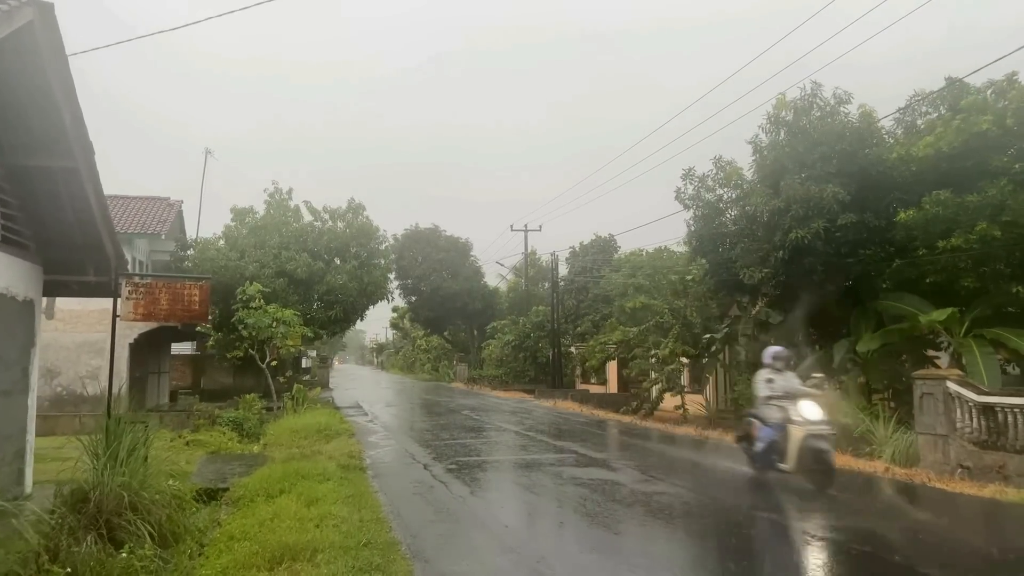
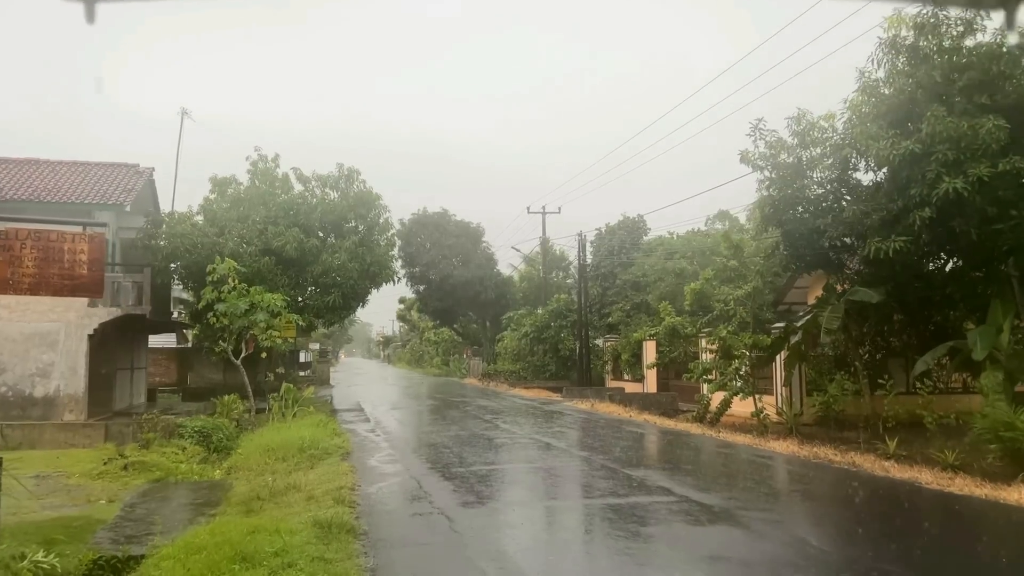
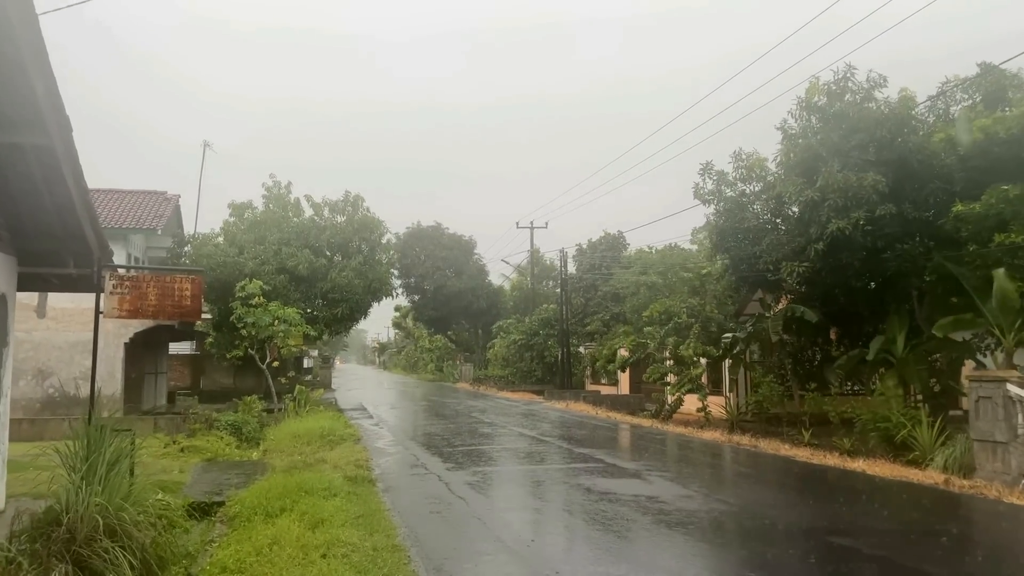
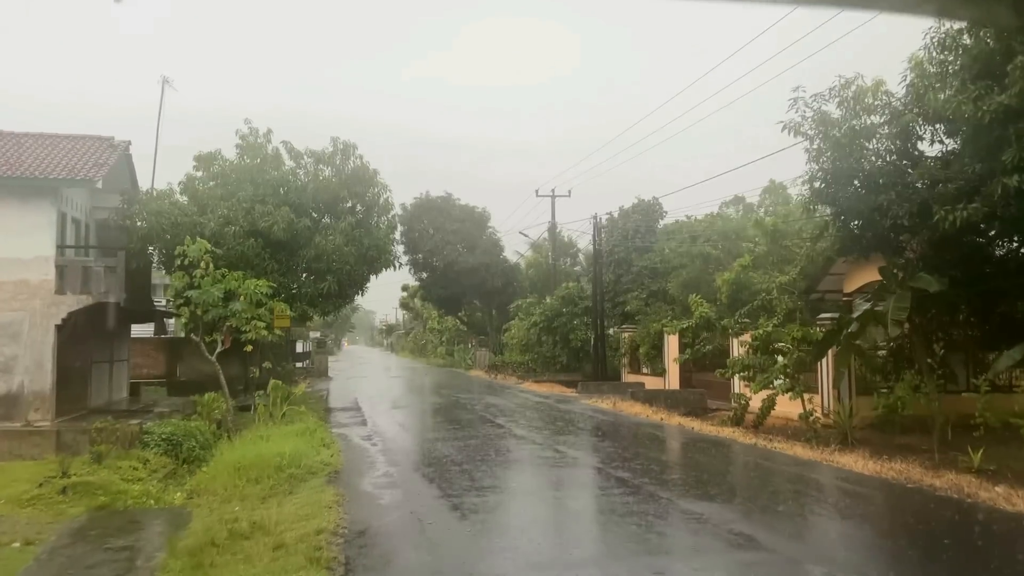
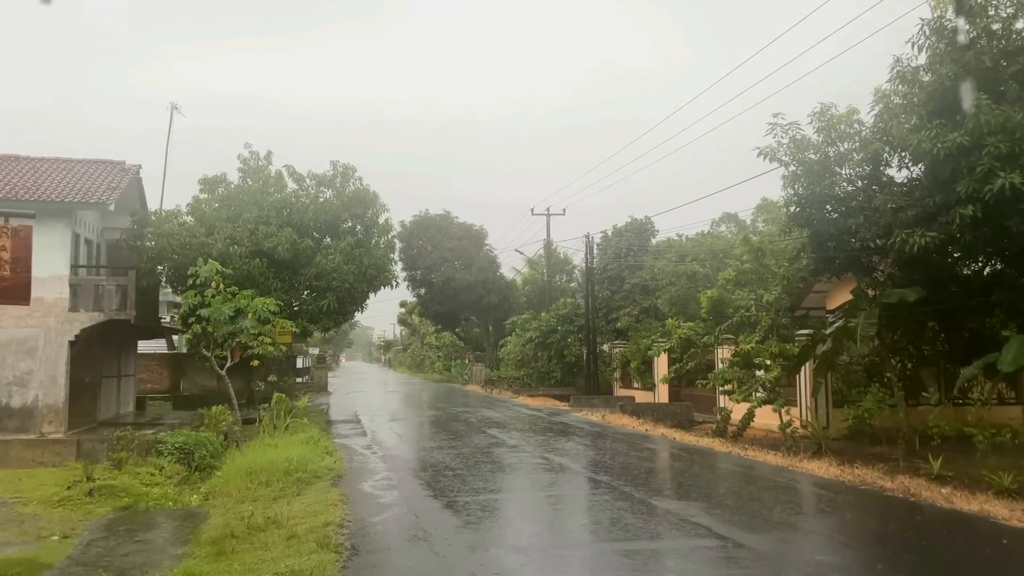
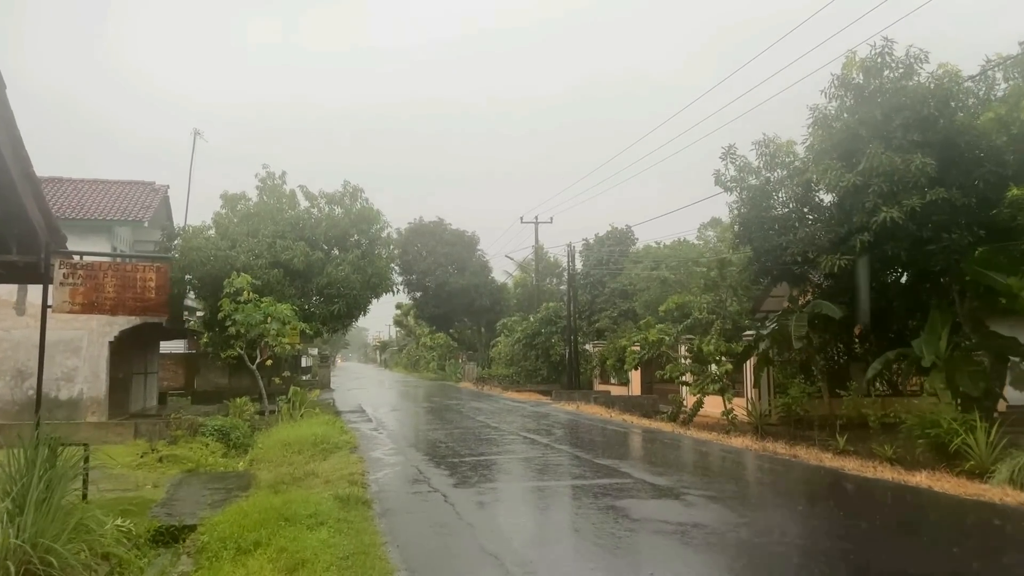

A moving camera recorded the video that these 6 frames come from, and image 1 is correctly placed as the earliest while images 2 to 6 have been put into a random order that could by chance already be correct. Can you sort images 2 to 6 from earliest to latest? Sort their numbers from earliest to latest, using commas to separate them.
3, 6, 2, 5, 4
